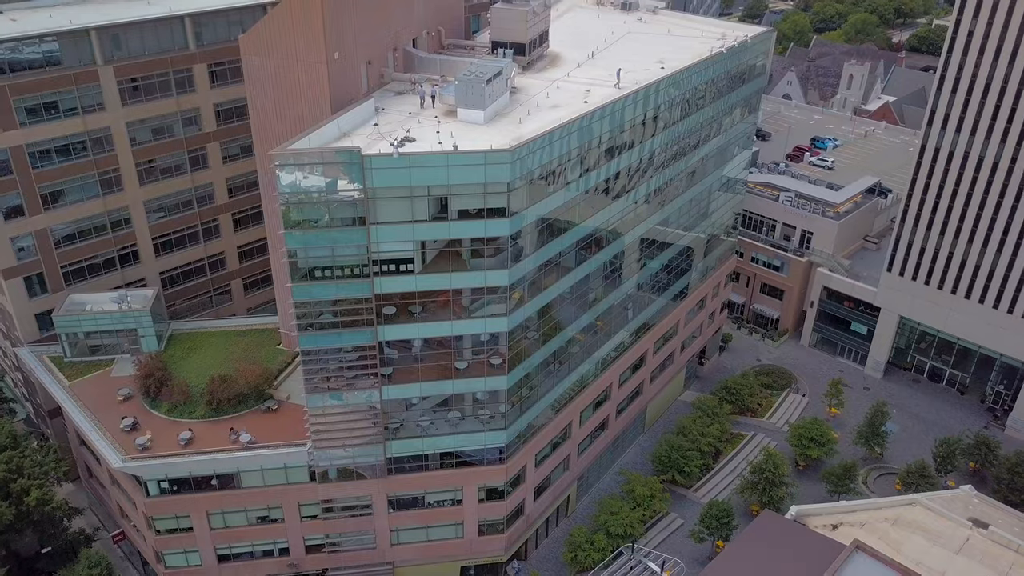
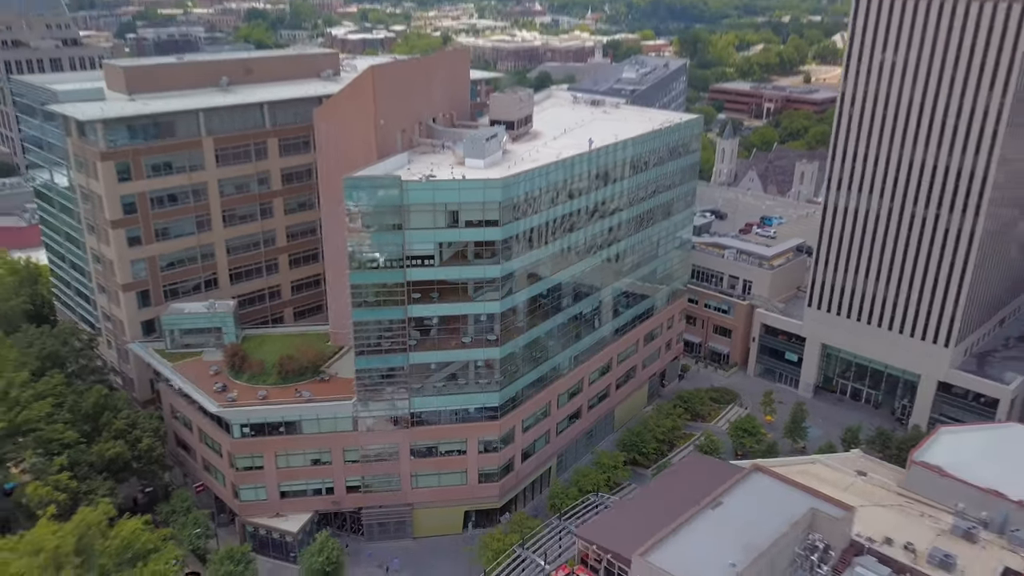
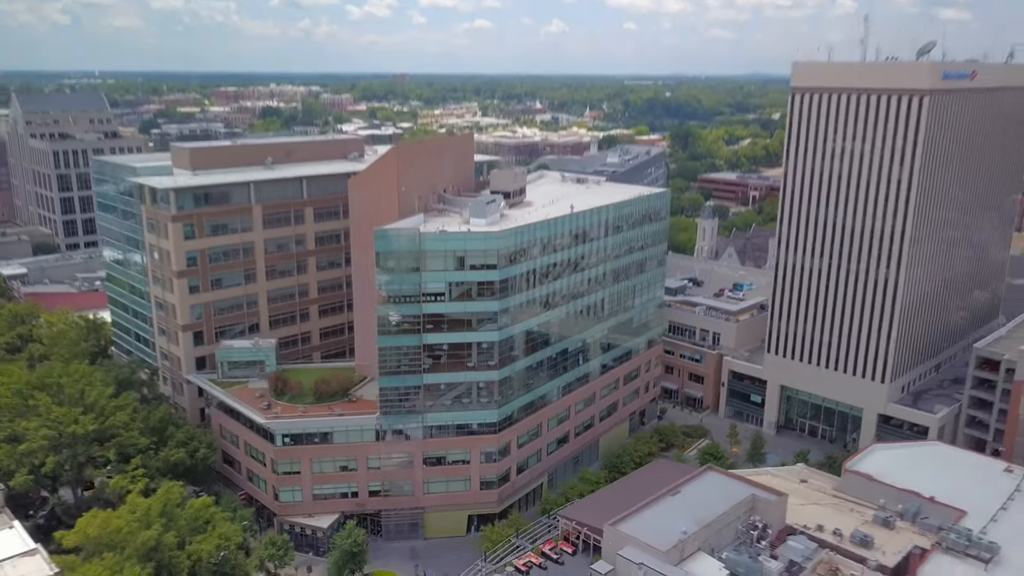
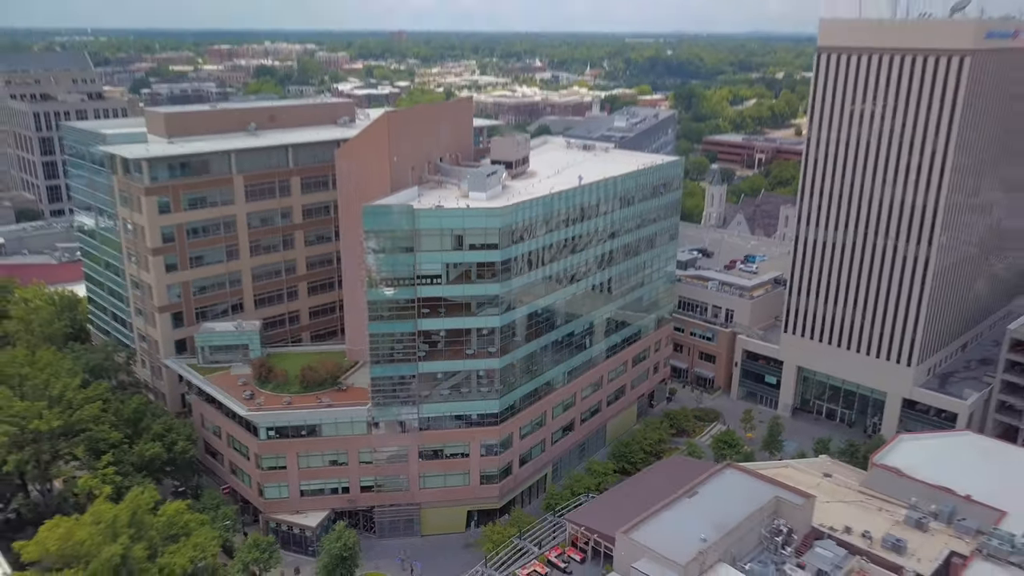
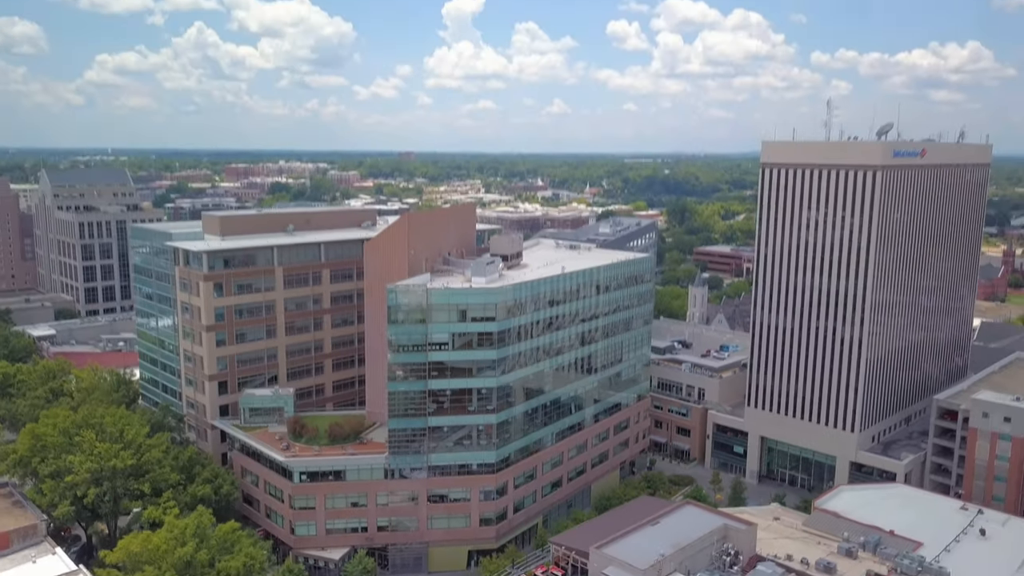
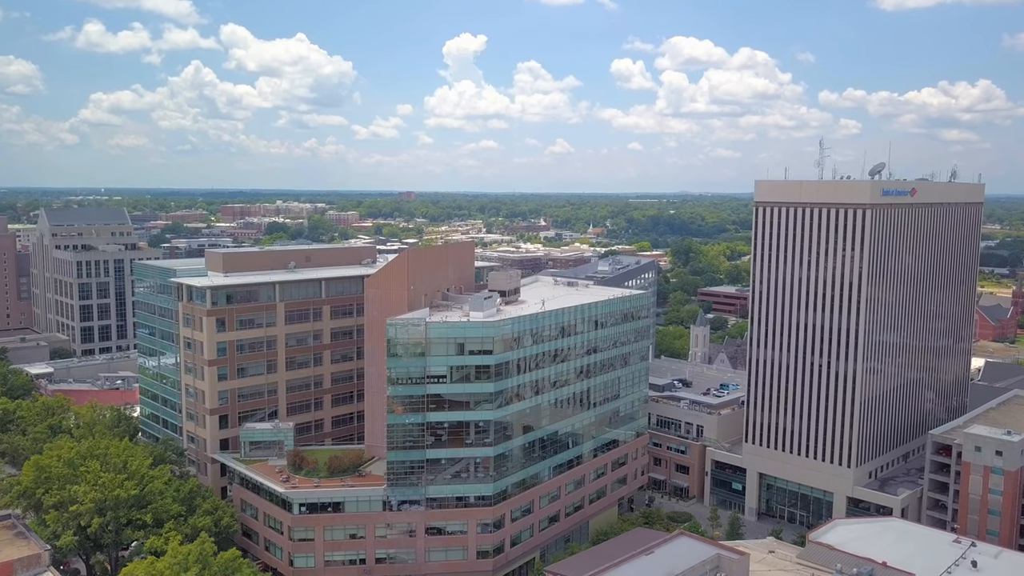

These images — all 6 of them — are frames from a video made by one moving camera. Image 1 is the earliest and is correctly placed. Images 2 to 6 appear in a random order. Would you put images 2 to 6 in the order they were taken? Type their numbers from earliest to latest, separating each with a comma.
2, 4, 3, 5, 6
